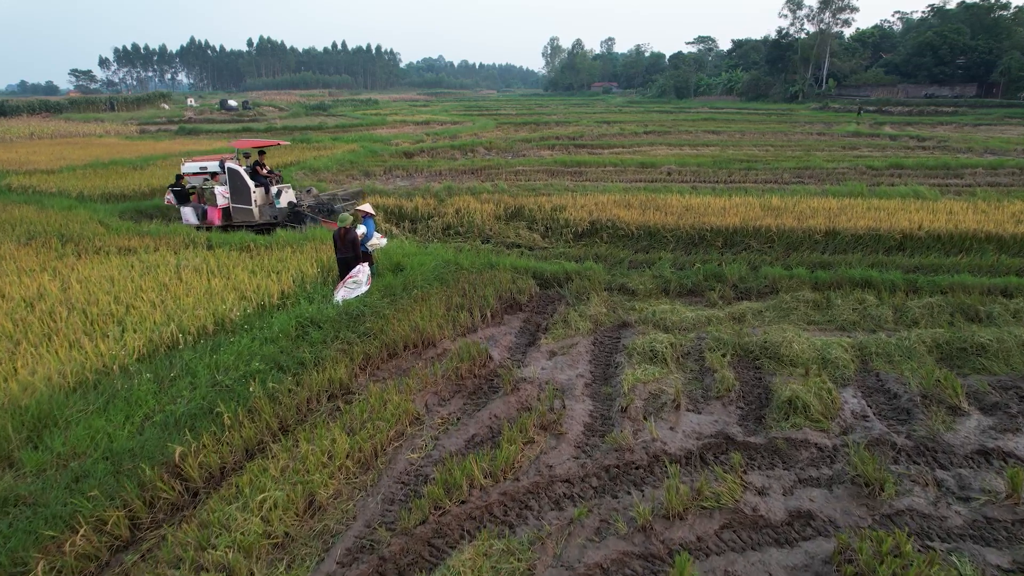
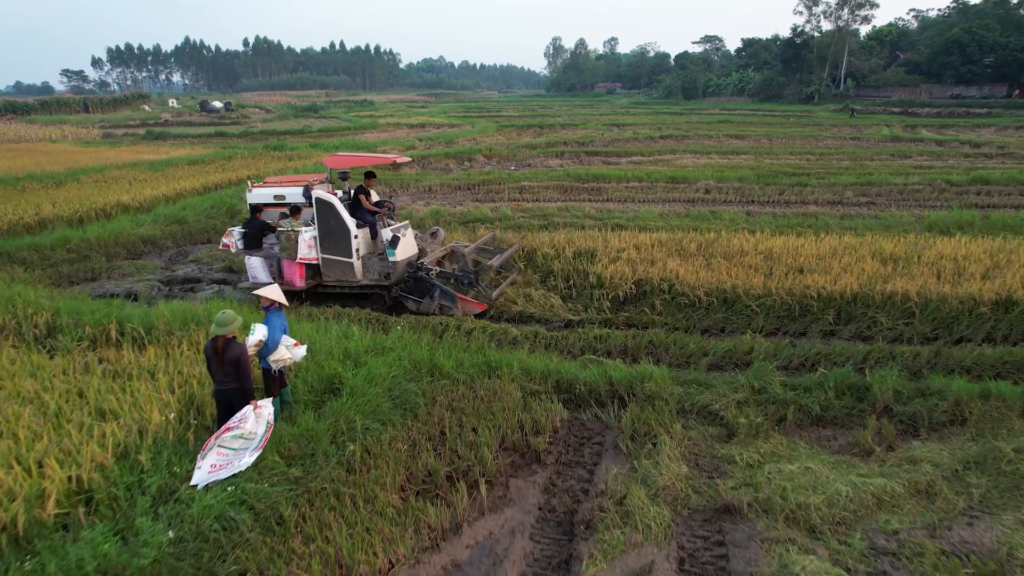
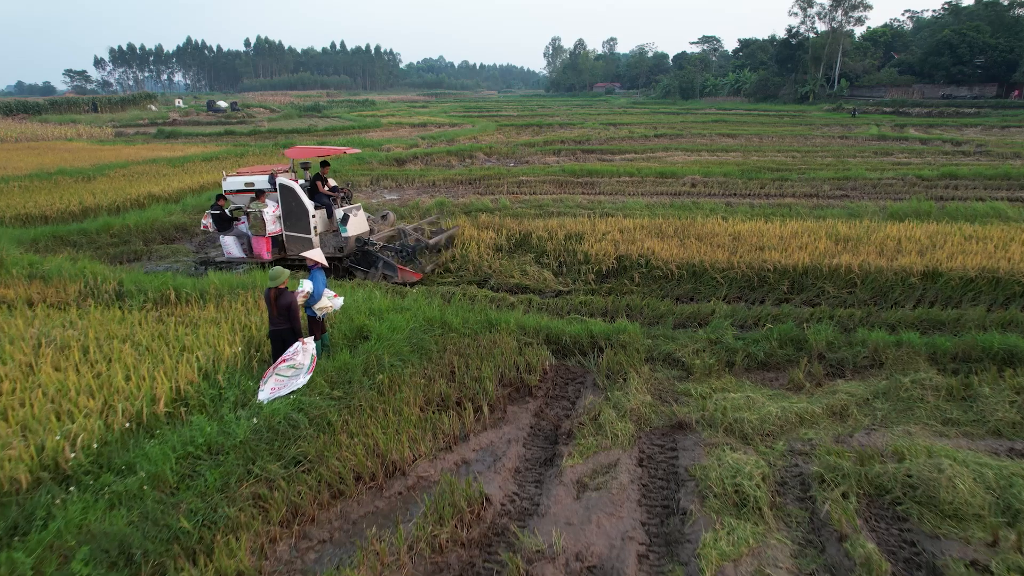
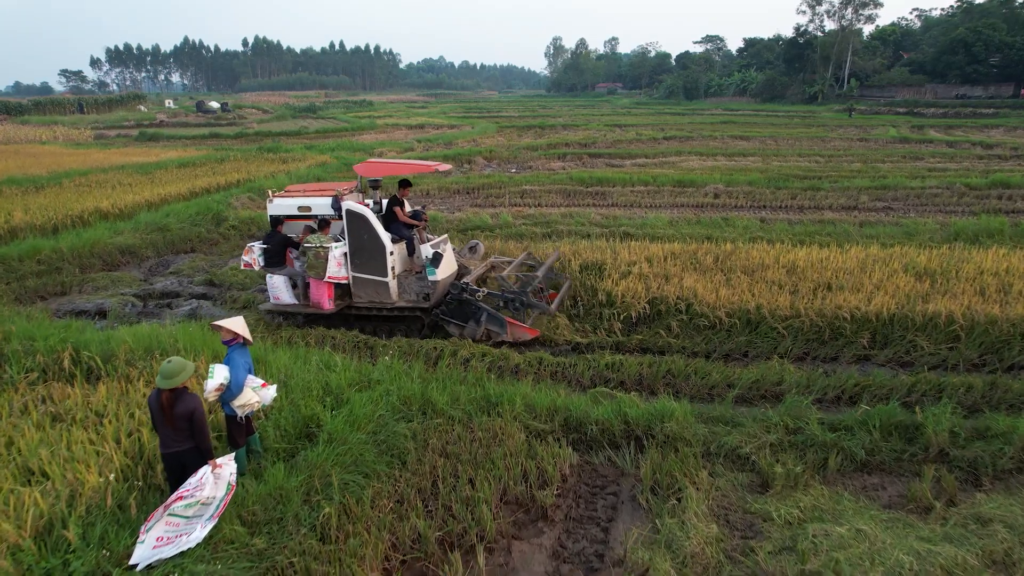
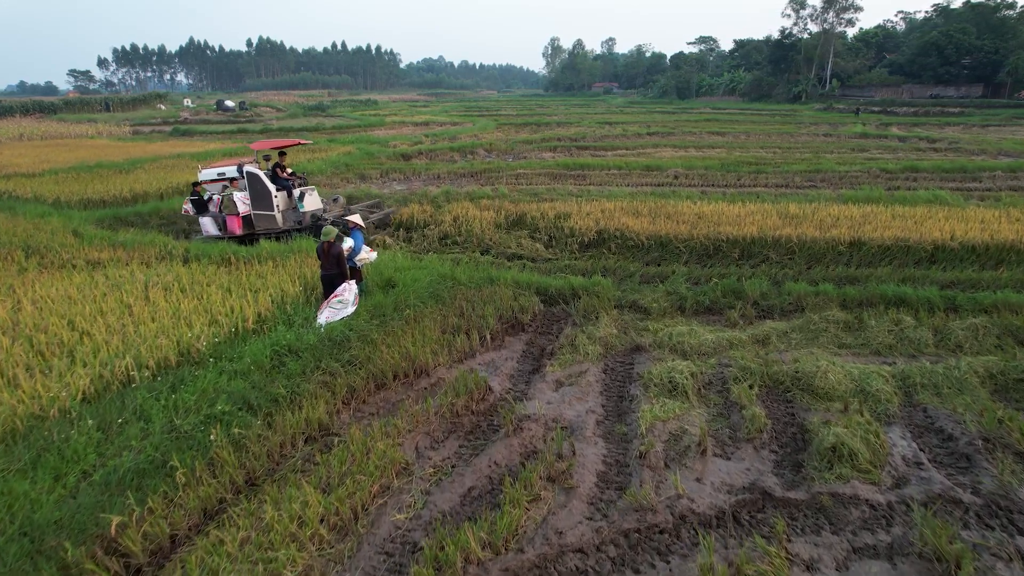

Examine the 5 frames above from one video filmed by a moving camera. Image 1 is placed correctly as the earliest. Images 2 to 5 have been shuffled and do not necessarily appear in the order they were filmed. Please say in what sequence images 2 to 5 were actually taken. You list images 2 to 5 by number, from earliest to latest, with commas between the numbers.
5, 3, 2, 4
